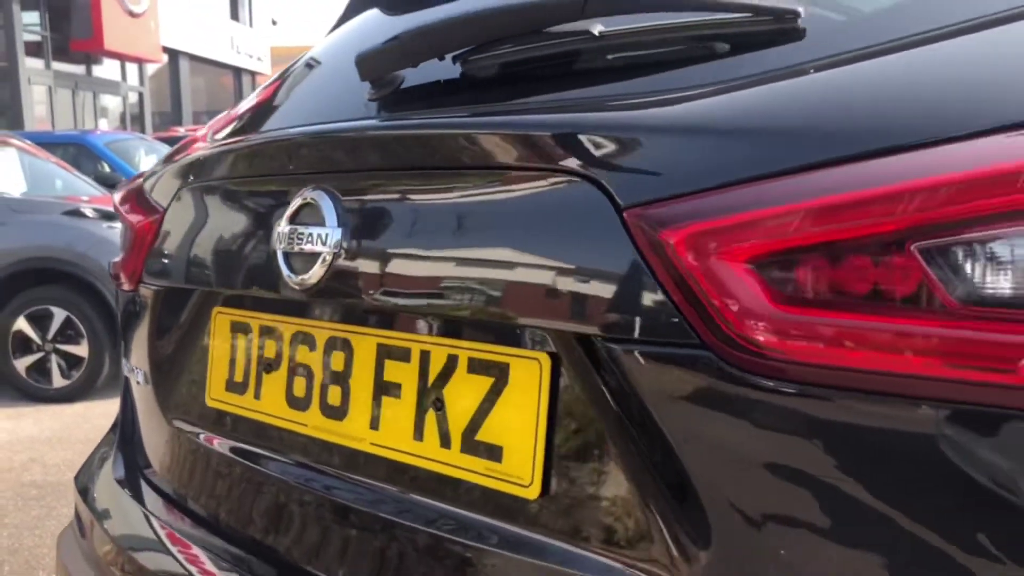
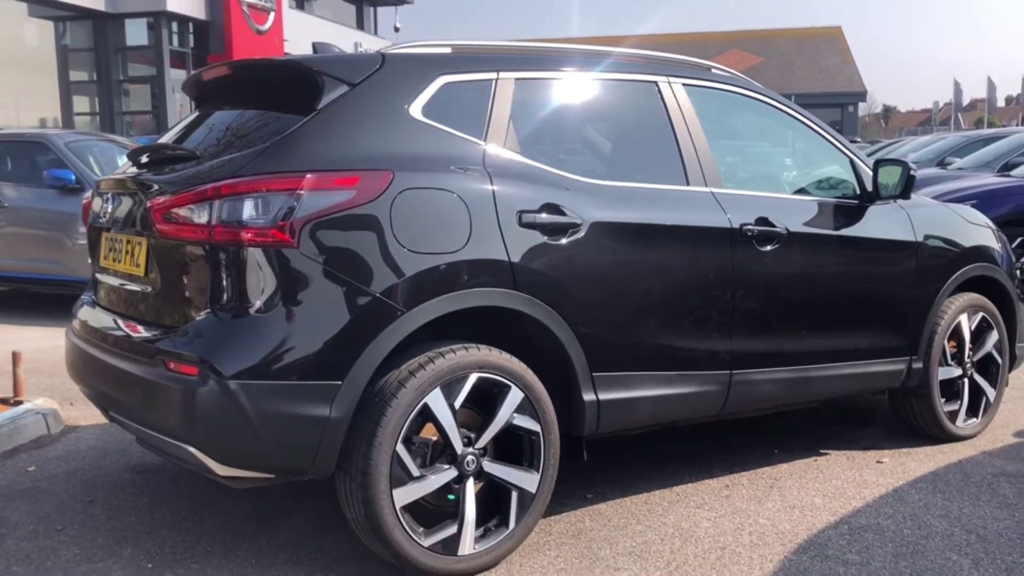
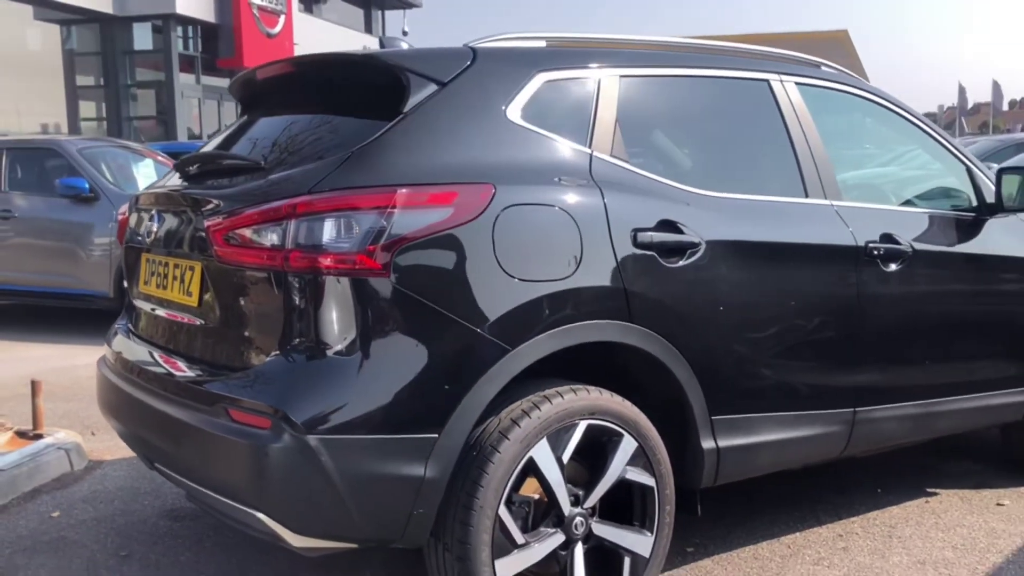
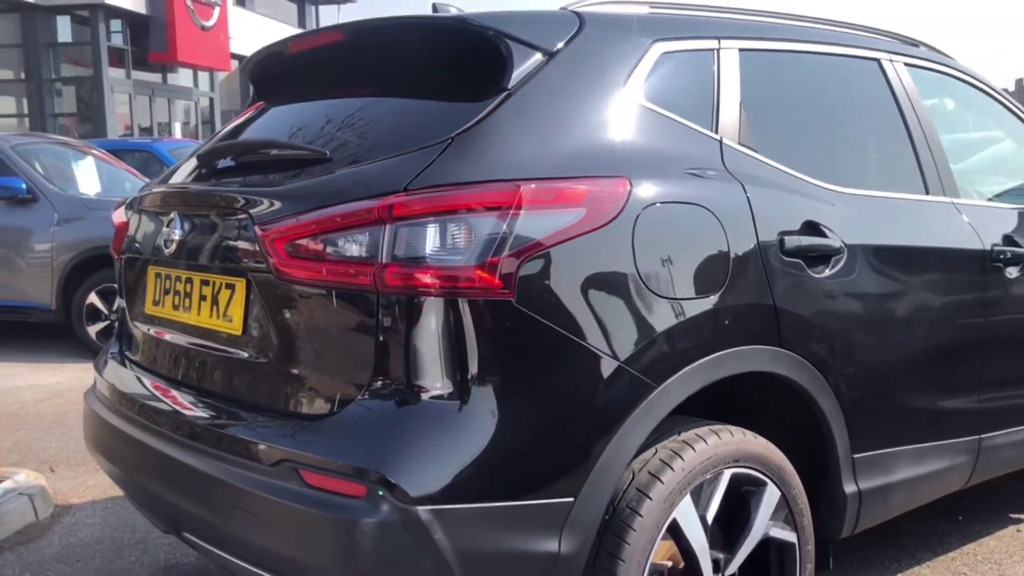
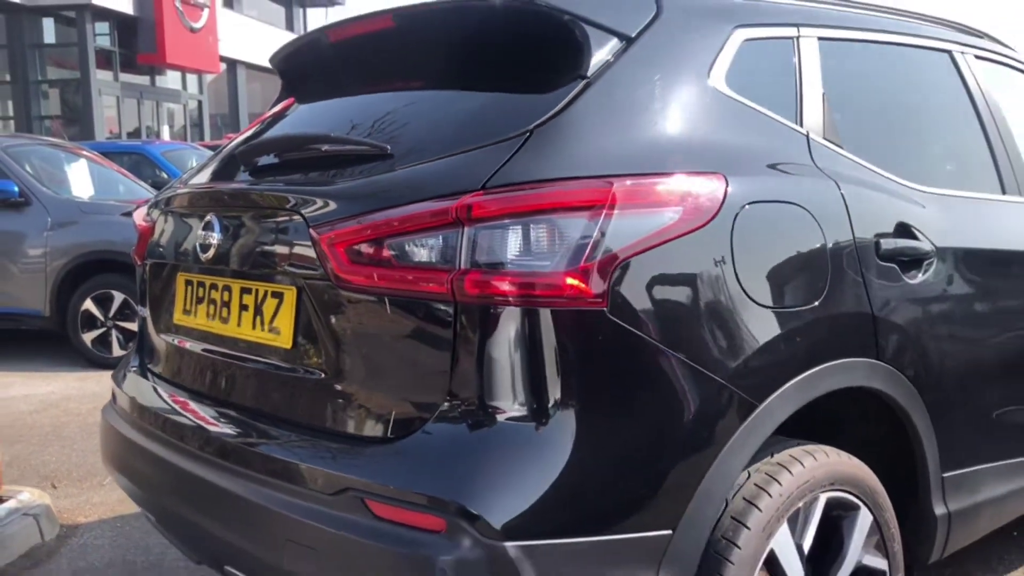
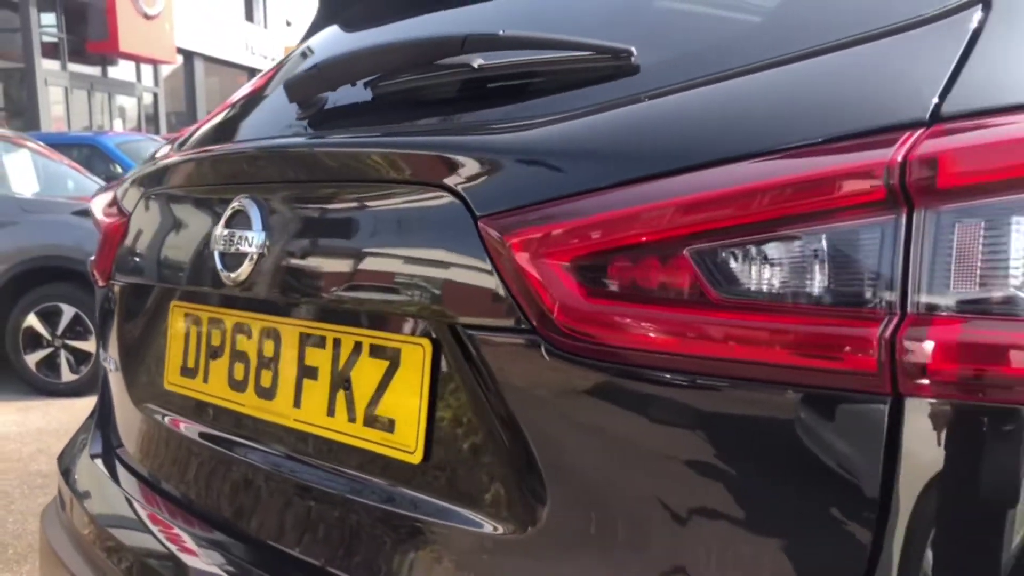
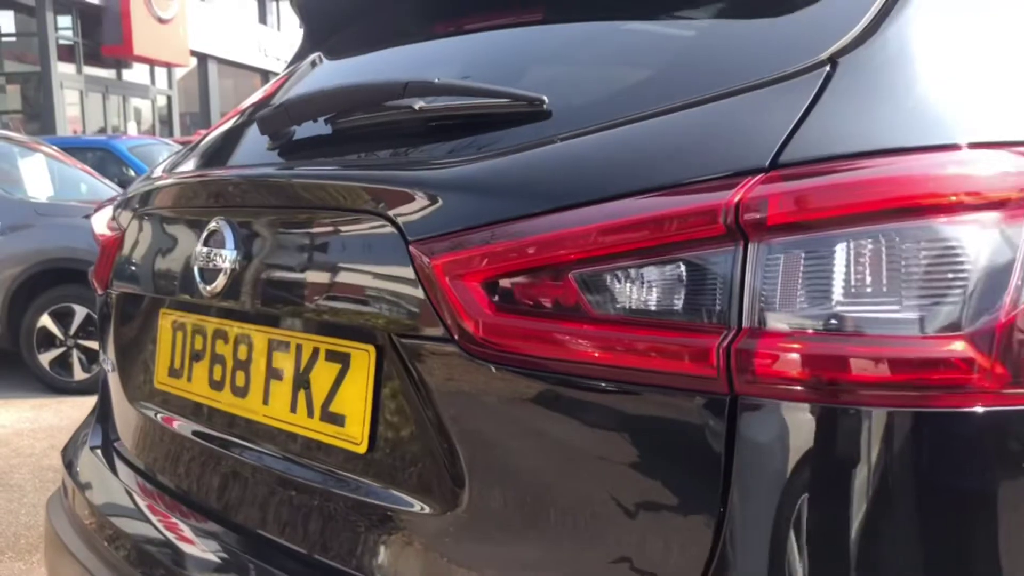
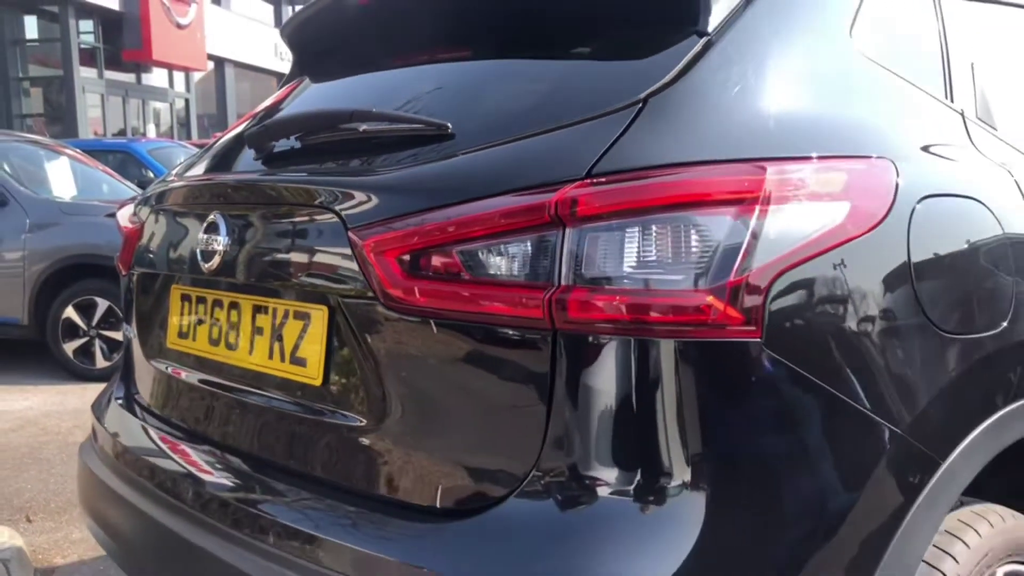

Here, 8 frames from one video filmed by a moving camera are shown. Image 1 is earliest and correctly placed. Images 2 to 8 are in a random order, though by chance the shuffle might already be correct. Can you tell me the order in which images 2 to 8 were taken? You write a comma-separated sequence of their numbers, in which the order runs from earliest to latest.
6, 7, 8, 5, 4, 3, 2
